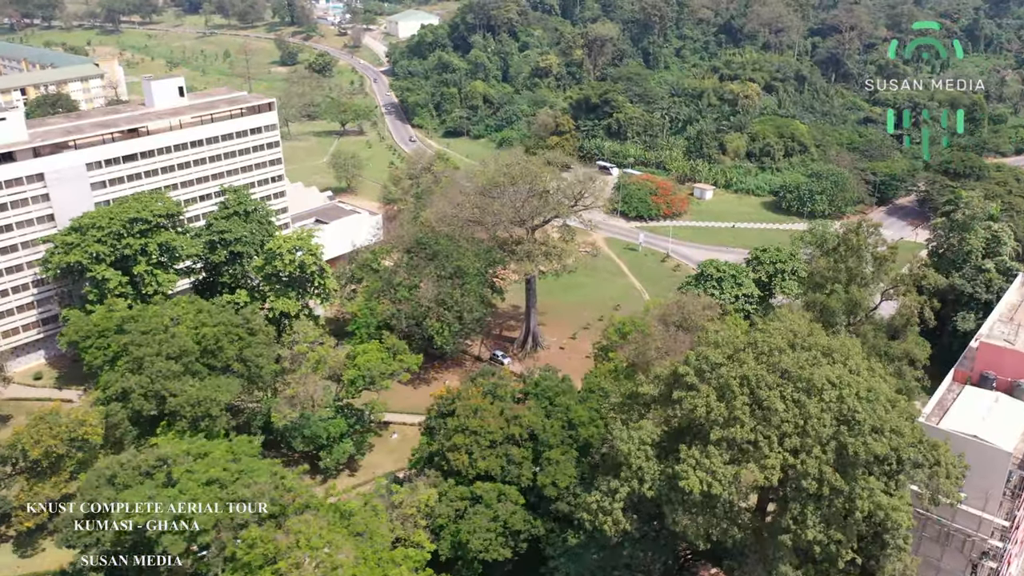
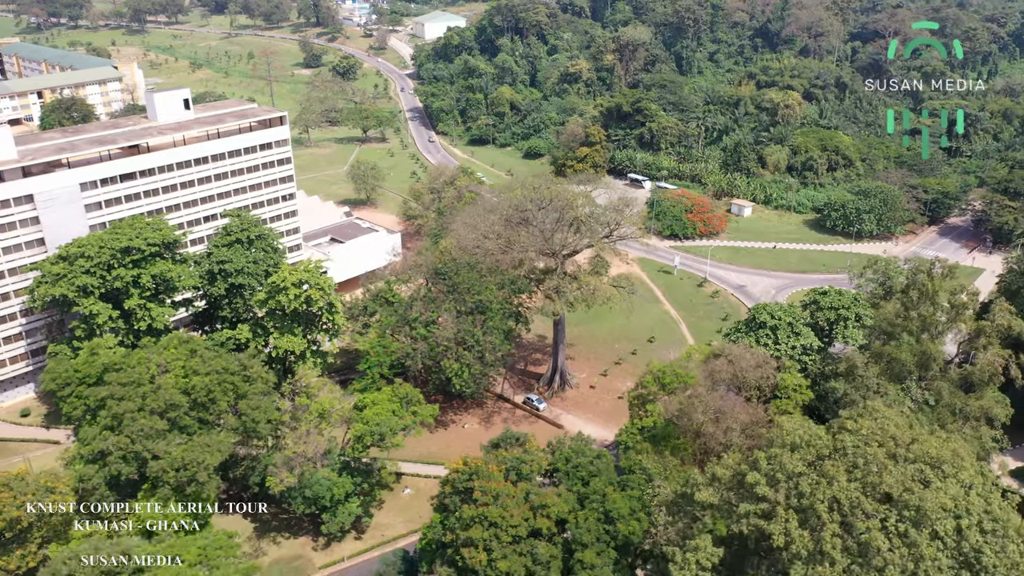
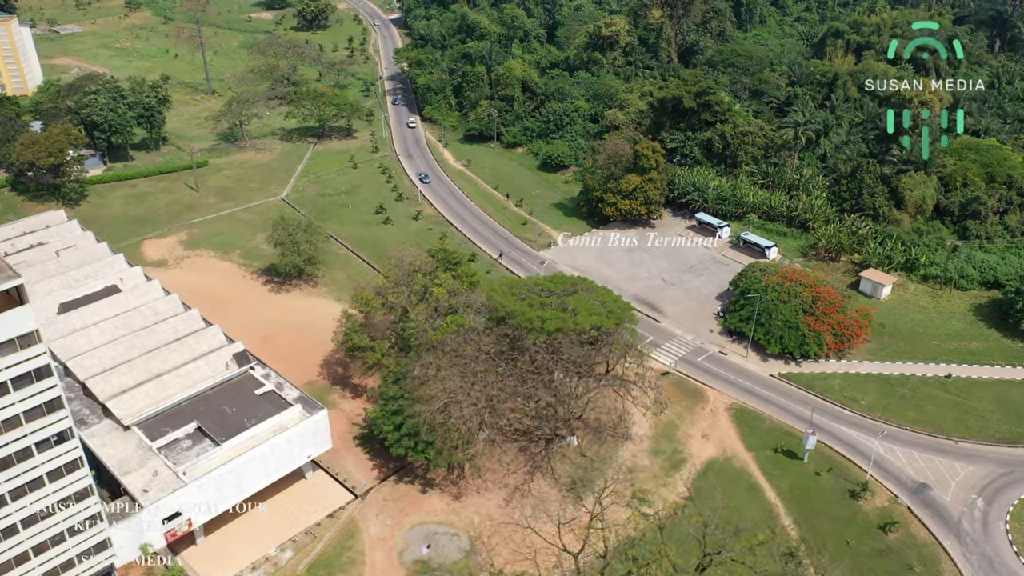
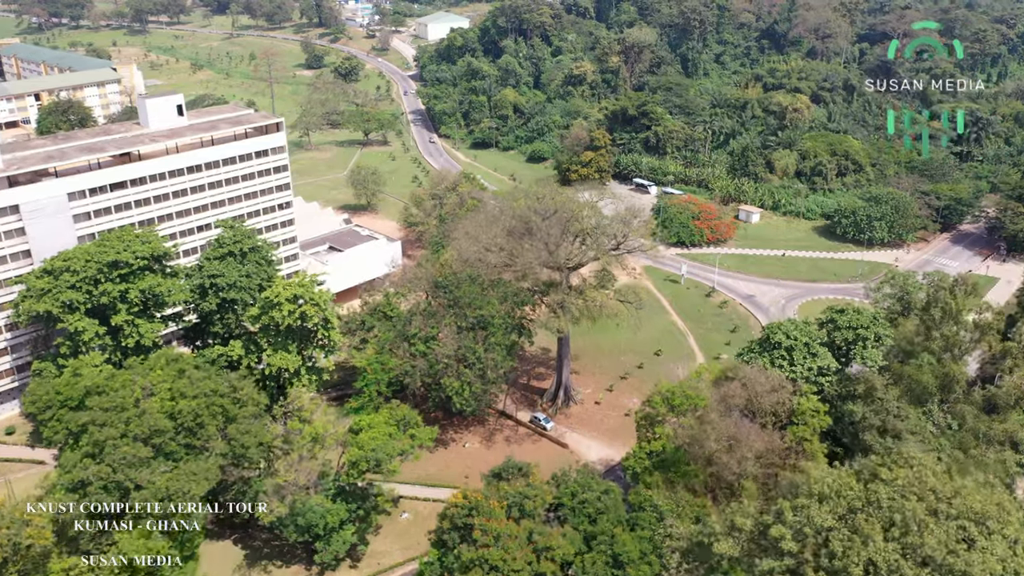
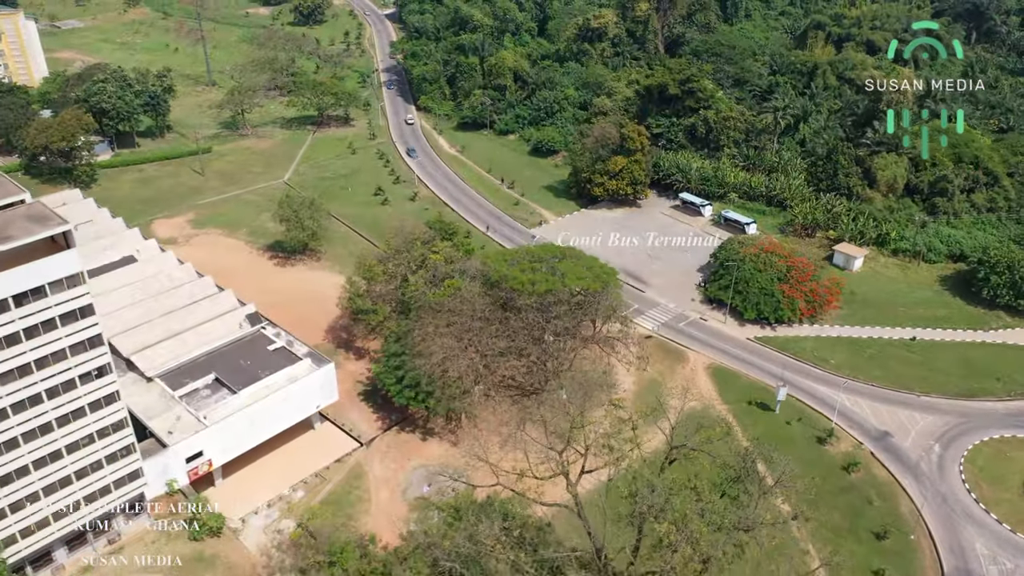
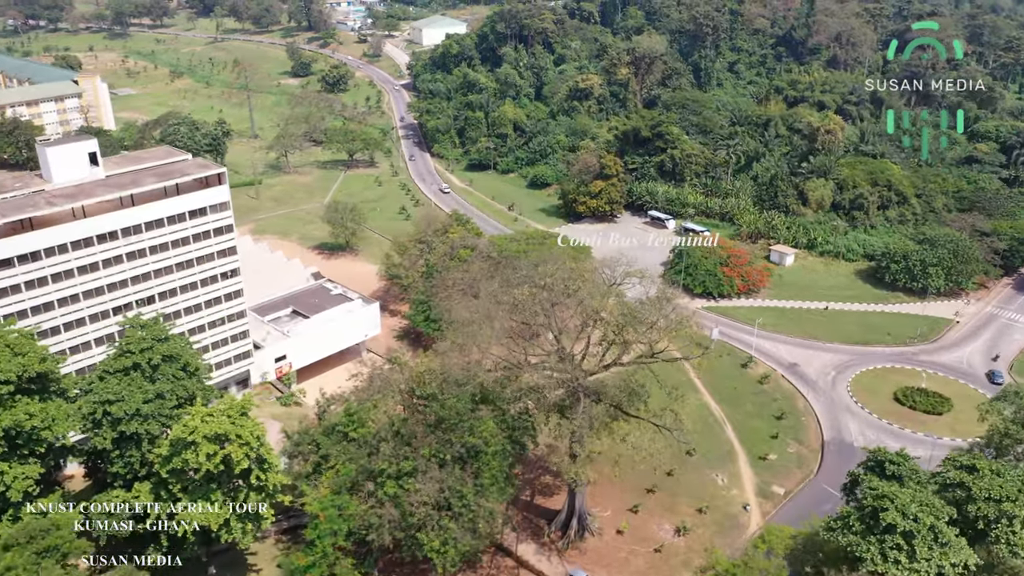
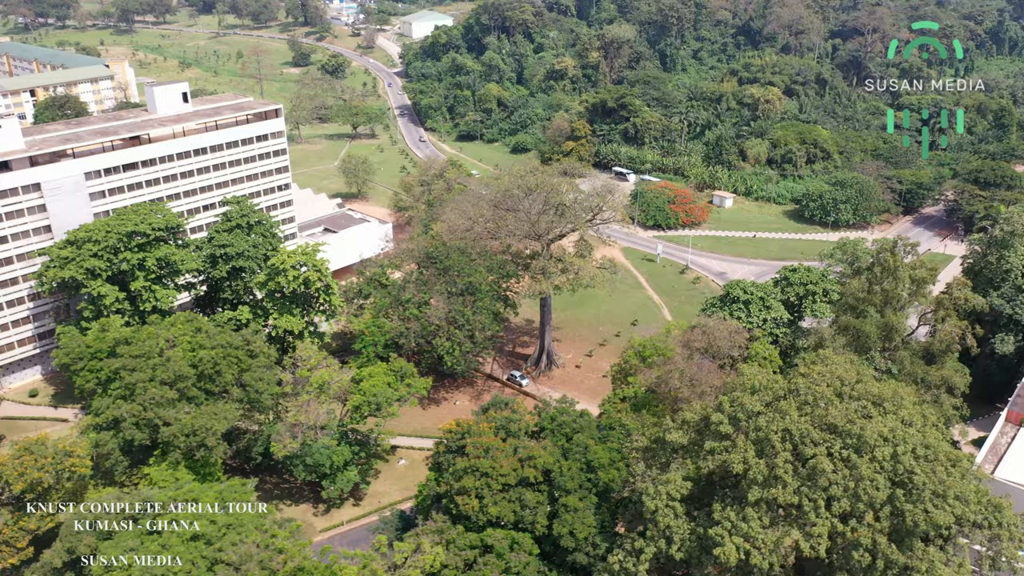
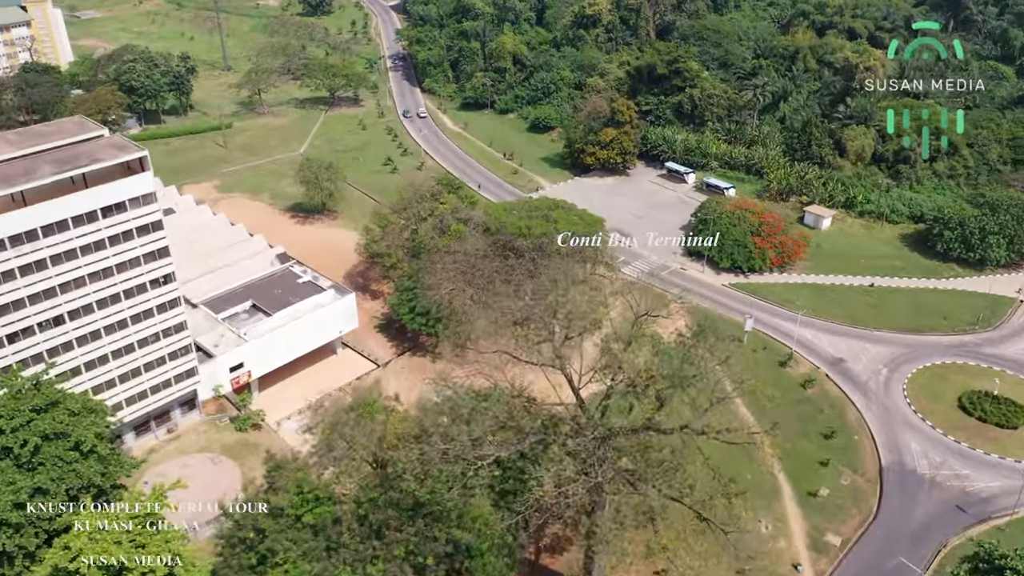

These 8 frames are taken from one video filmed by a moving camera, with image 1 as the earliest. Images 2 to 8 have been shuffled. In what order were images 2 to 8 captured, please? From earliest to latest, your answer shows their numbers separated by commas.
7, 2, 4, 6, 8, 5, 3
